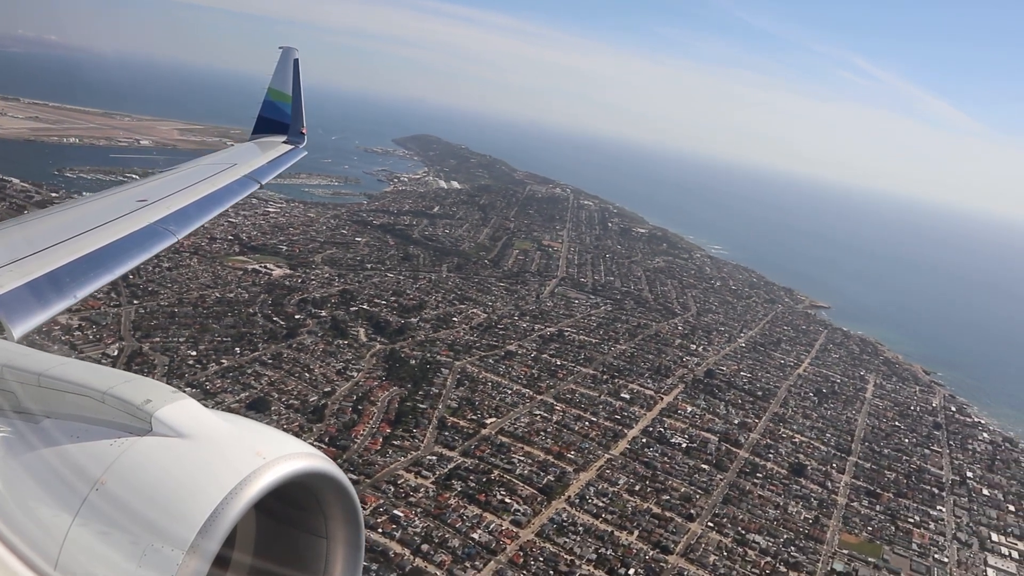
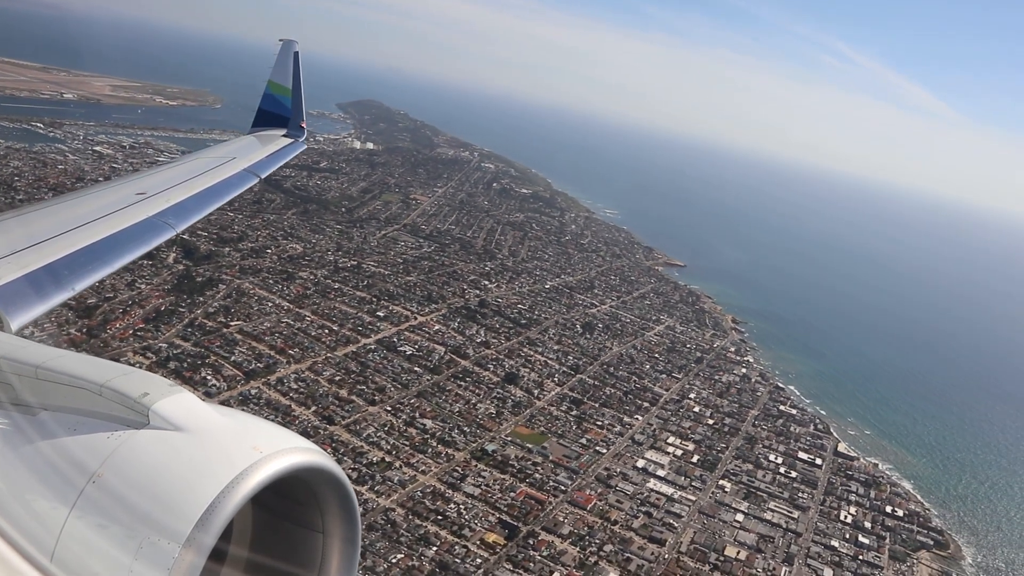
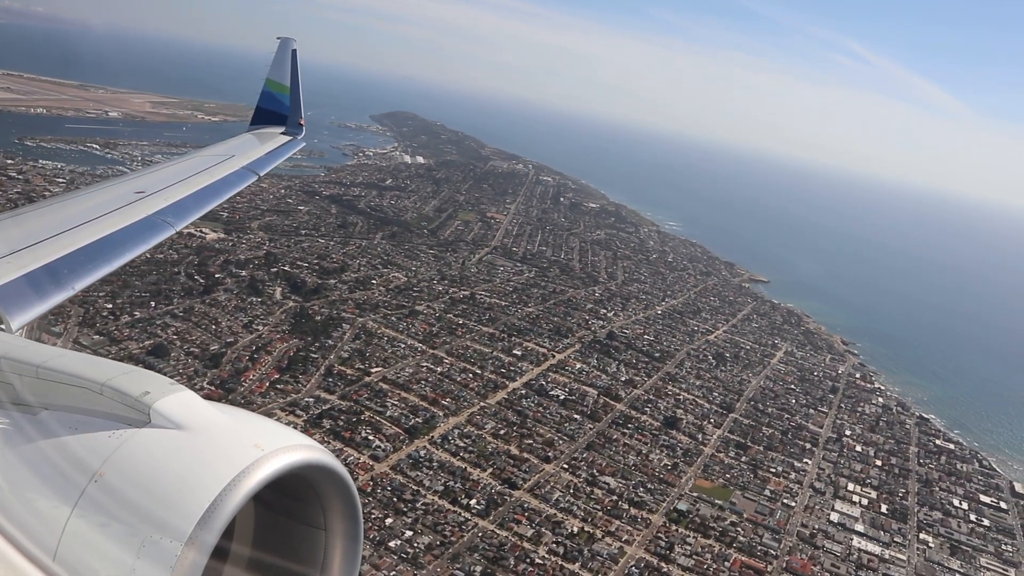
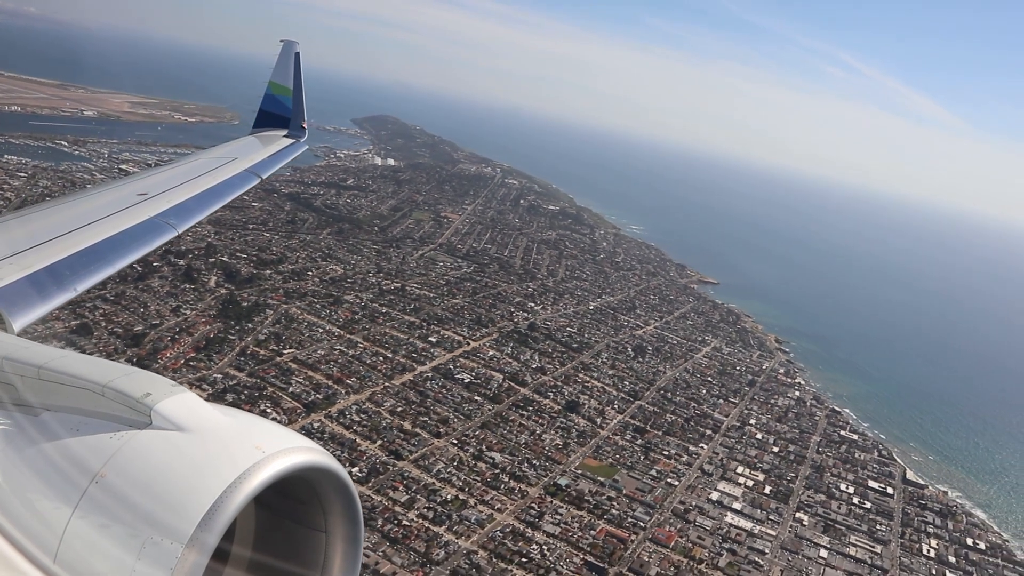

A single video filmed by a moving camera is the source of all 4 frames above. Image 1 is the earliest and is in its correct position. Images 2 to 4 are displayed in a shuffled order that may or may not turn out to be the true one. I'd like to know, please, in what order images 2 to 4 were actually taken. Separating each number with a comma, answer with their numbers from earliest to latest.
3, 4, 2
